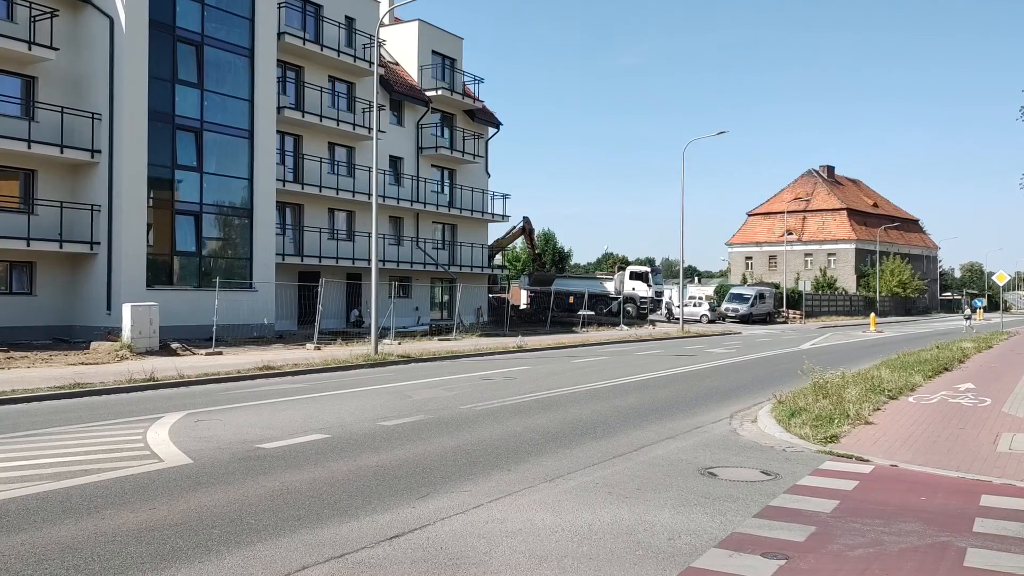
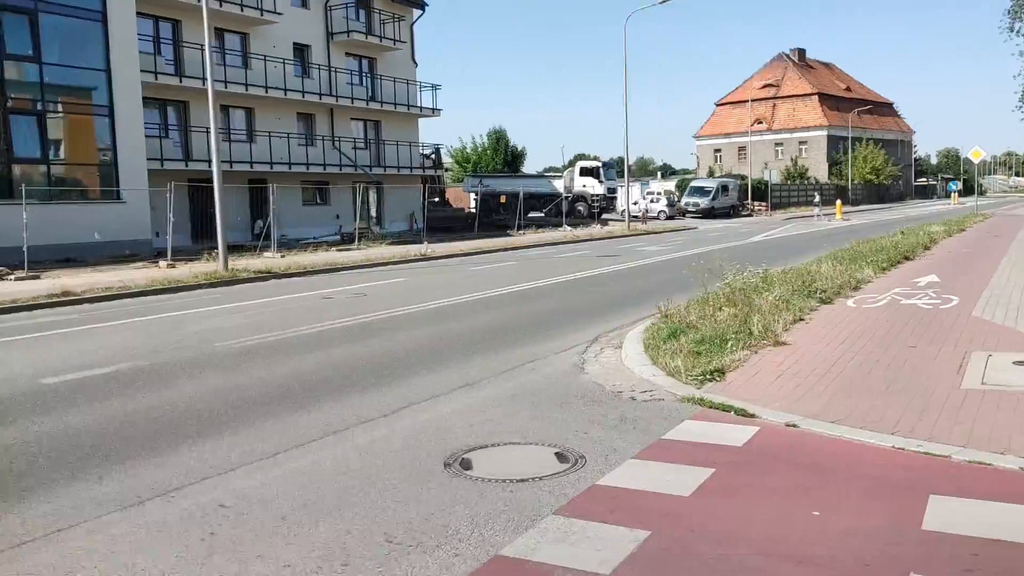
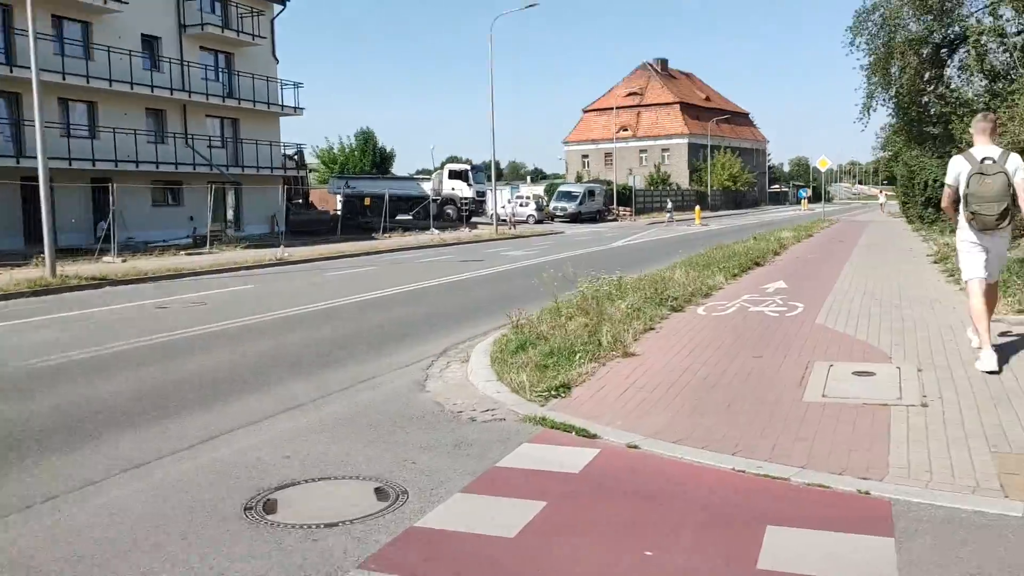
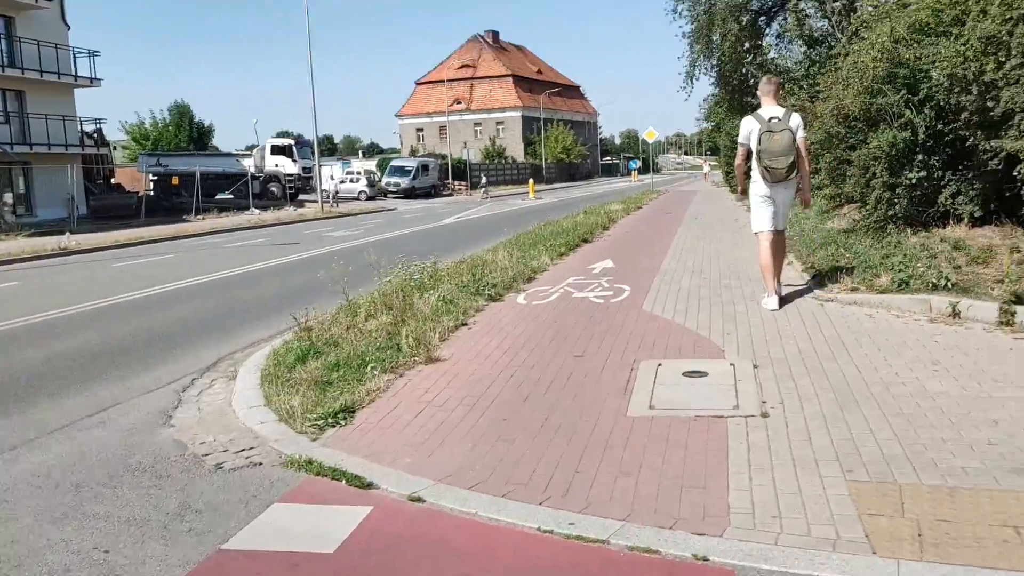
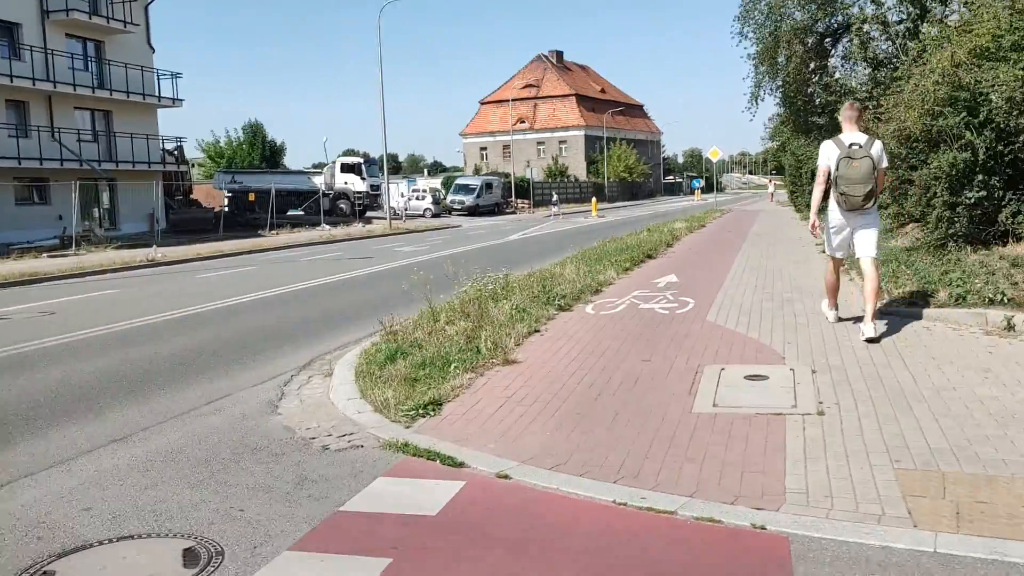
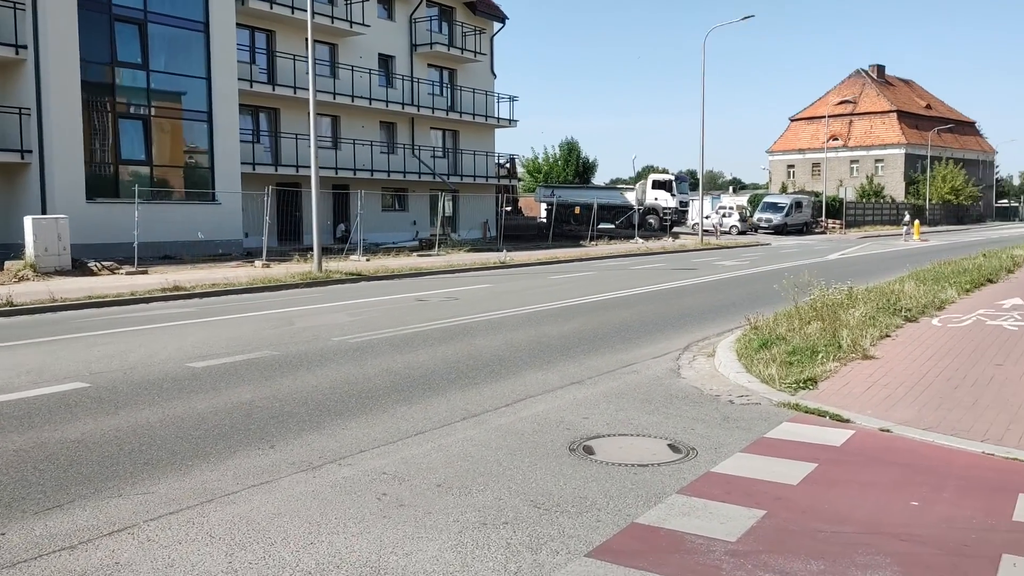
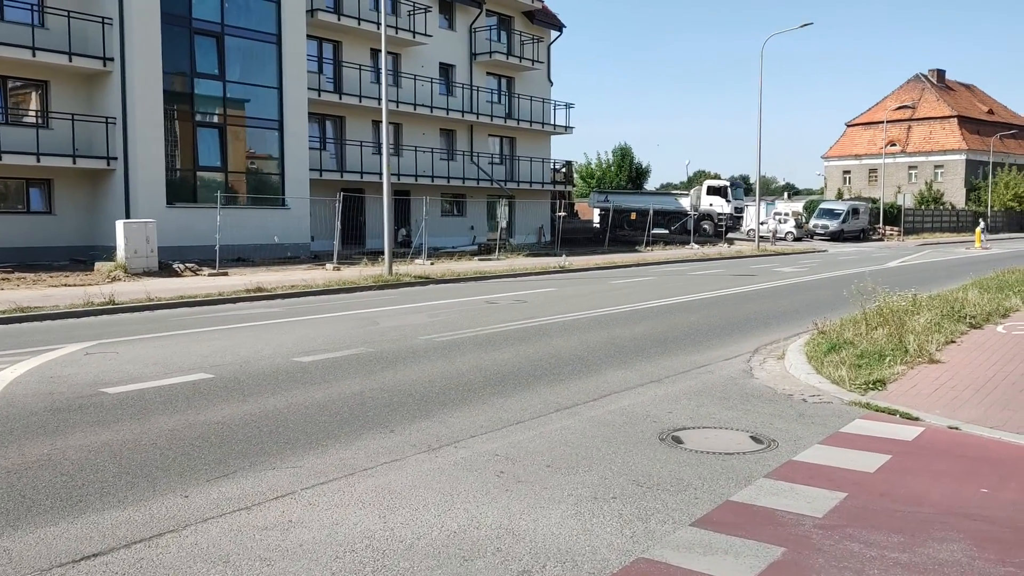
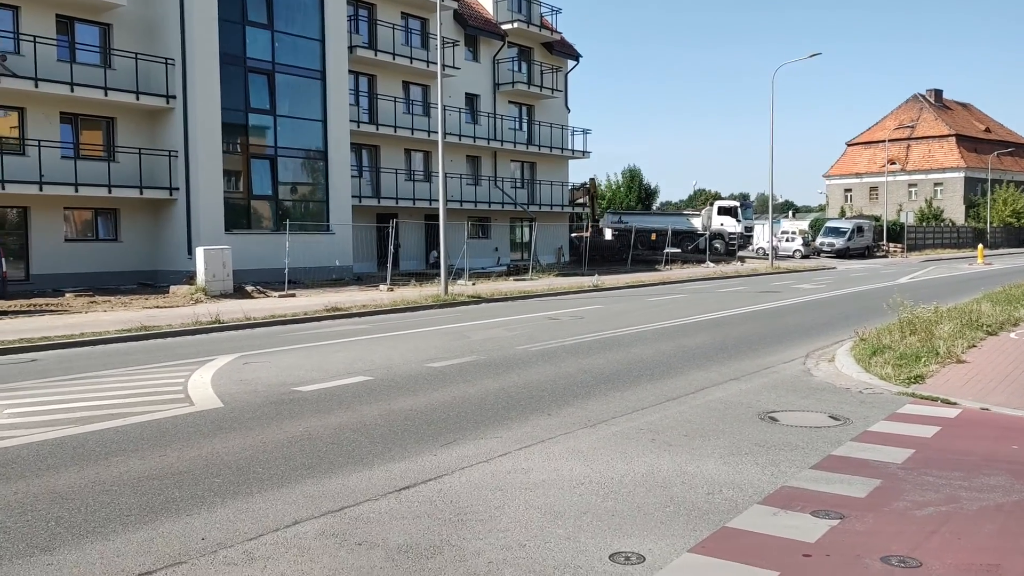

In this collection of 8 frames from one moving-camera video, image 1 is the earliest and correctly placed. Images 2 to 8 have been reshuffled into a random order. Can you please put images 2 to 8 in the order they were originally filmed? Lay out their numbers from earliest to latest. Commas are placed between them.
8, 7, 6, 2, 3, 5, 4
